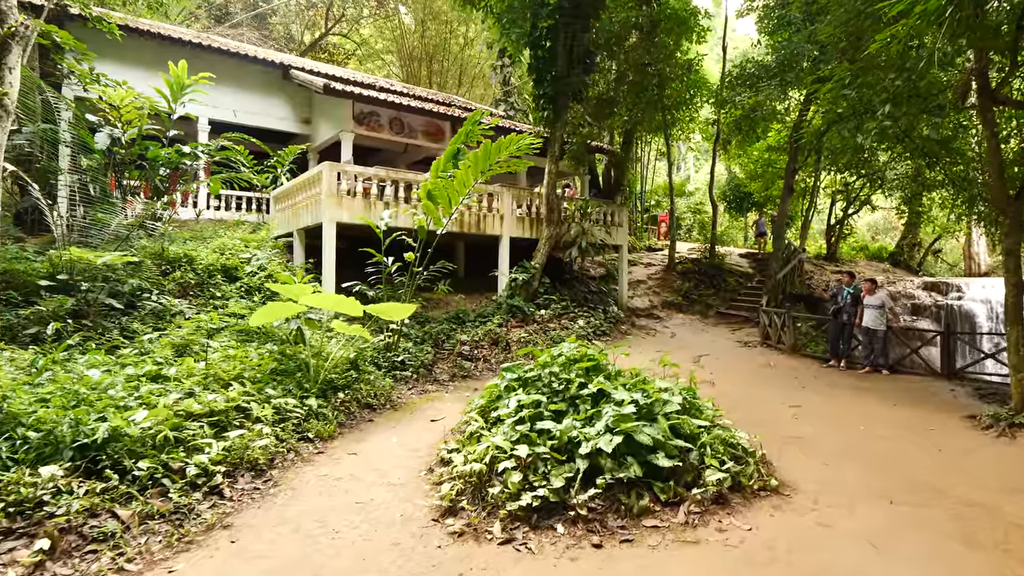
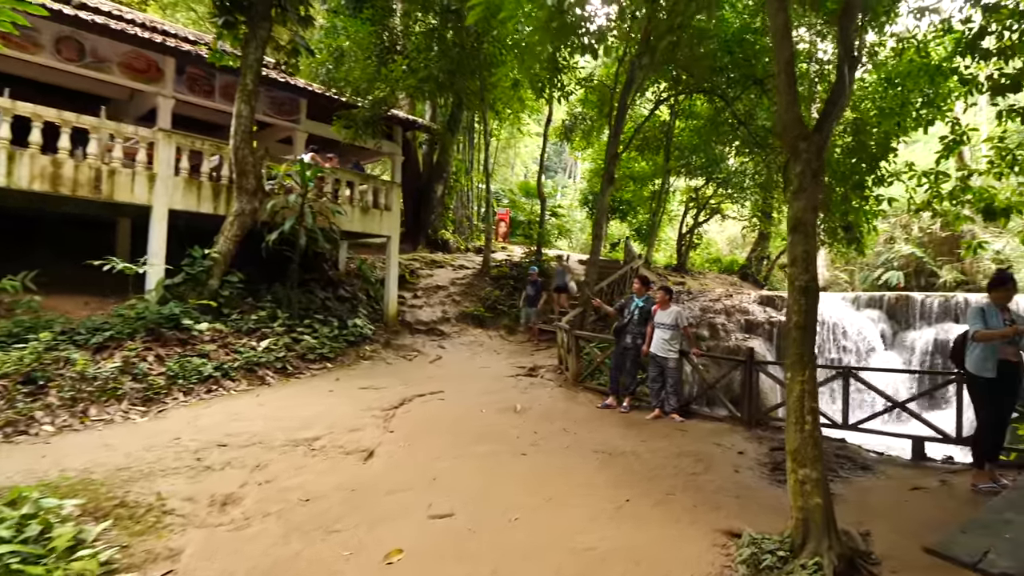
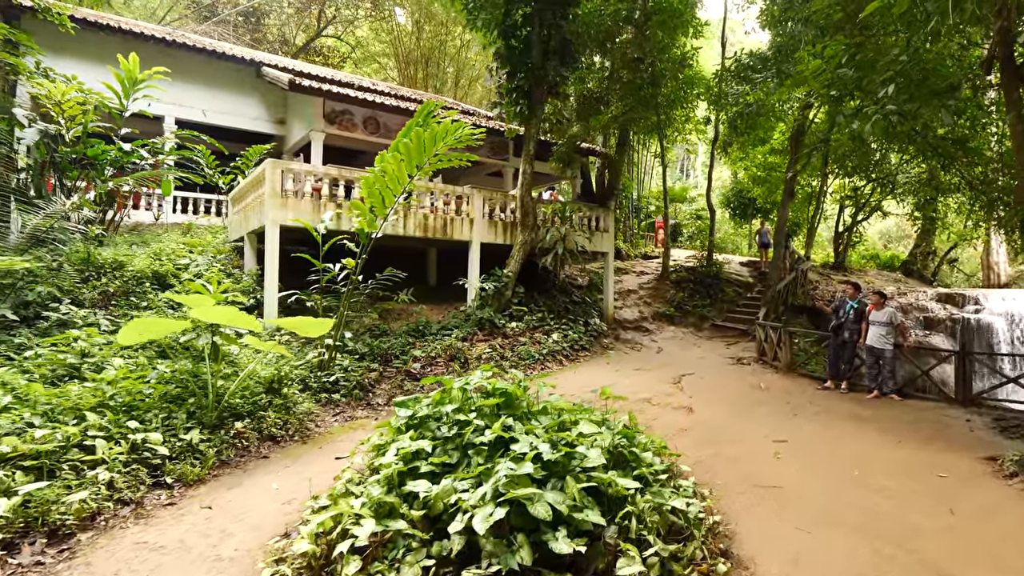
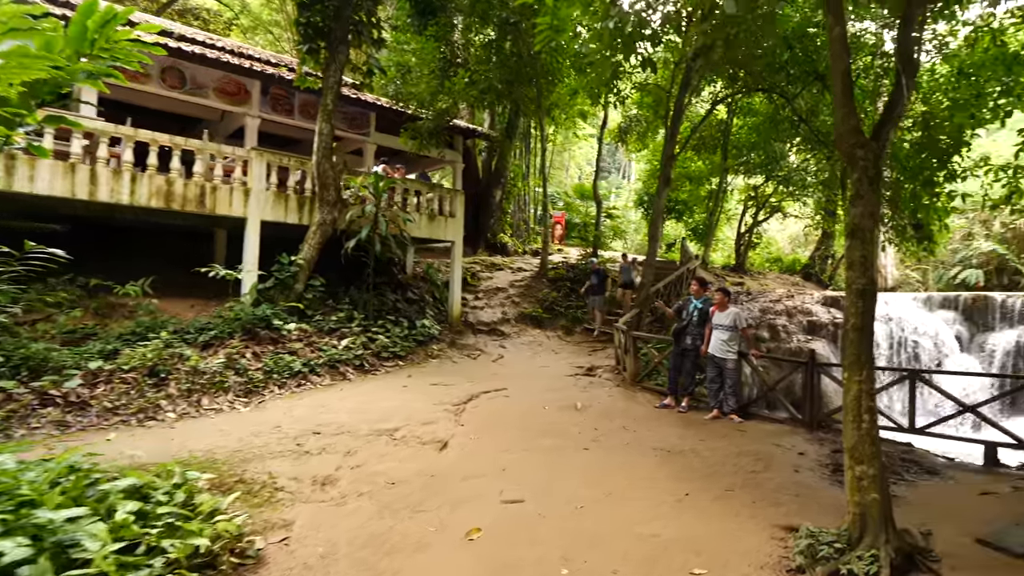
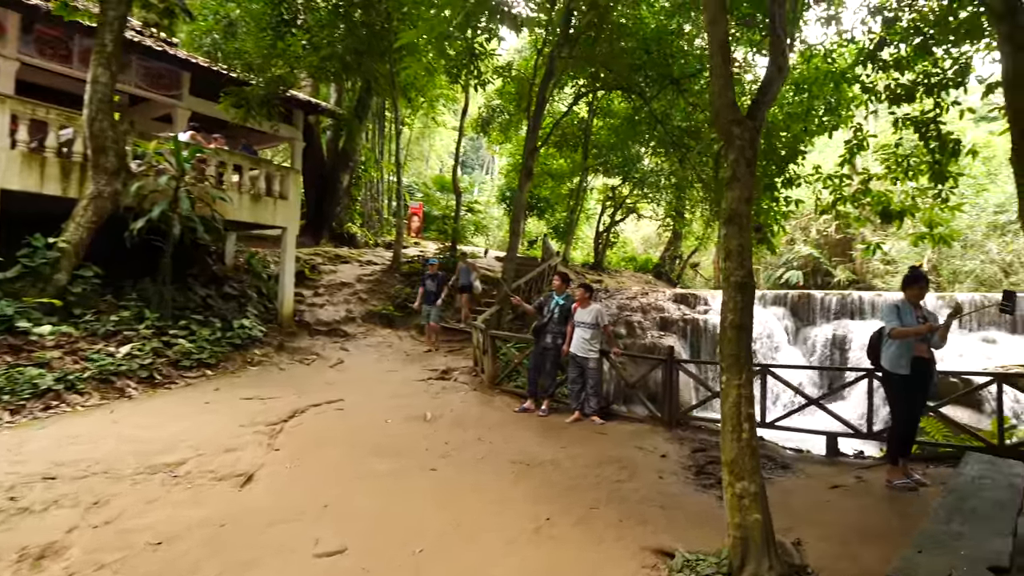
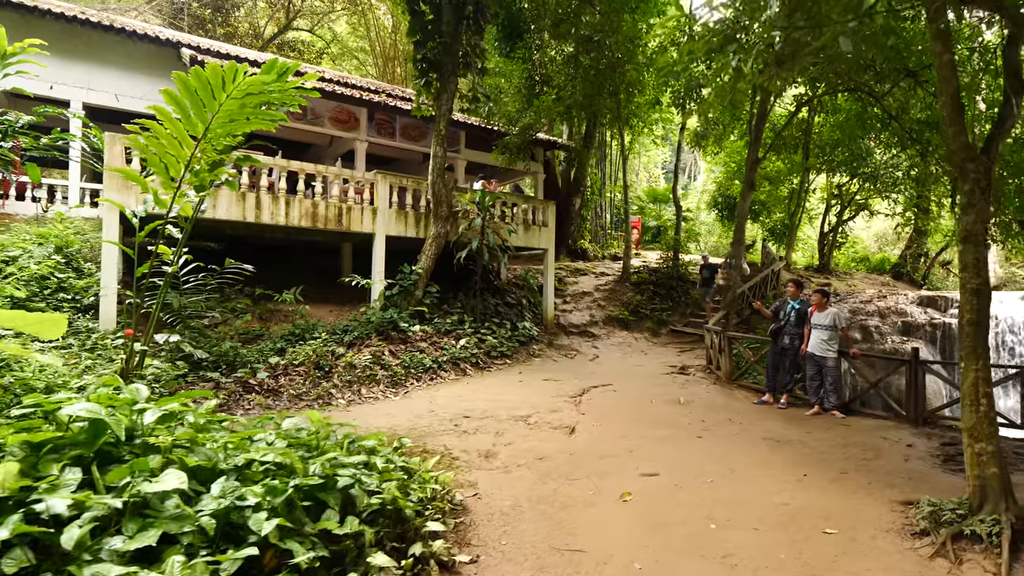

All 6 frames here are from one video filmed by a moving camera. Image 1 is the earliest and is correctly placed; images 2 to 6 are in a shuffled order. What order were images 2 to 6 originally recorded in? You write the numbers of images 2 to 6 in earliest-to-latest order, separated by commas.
3, 6, 4, 2, 5
